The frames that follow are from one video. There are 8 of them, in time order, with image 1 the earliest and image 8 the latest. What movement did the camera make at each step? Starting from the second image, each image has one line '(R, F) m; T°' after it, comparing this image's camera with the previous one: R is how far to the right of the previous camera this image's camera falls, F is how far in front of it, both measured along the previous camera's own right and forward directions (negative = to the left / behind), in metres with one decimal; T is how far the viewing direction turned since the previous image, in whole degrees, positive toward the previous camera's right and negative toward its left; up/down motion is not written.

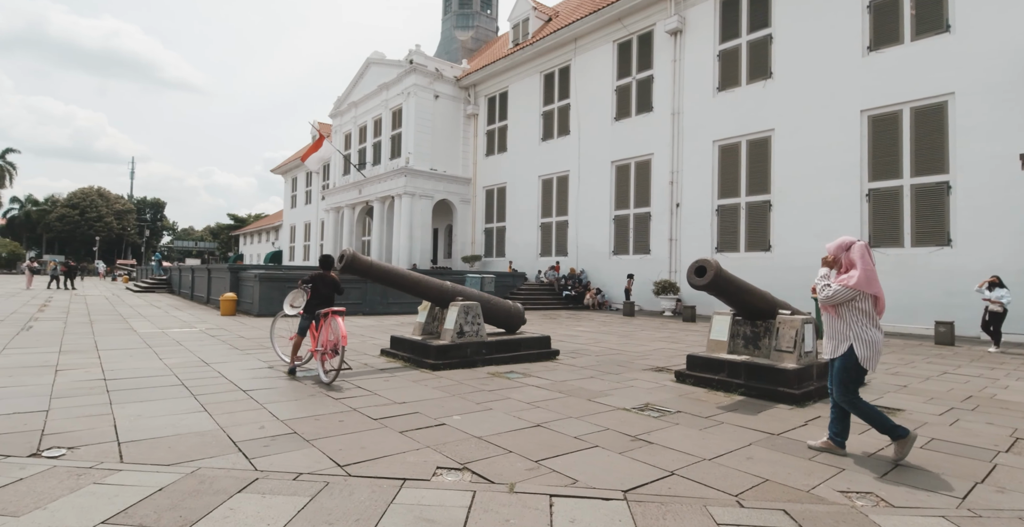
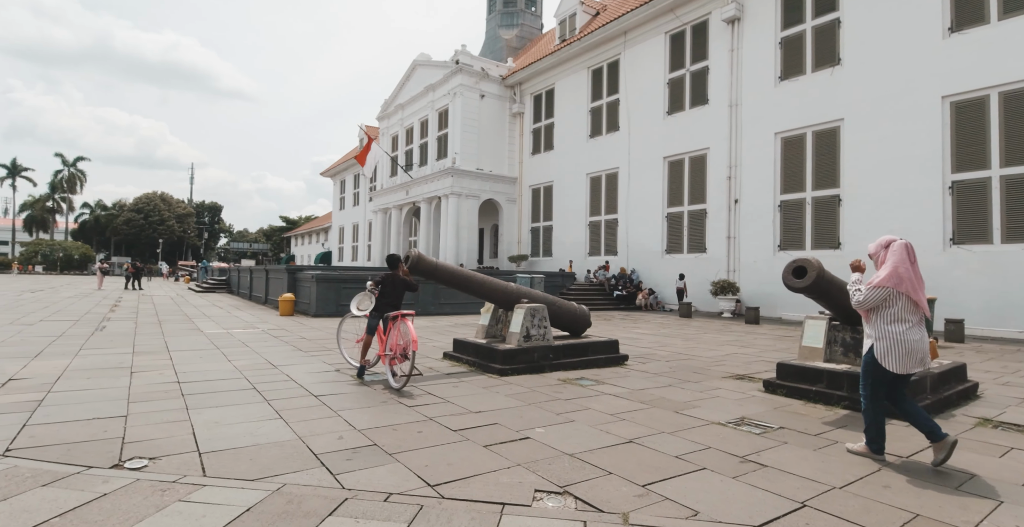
(-0.3, +0.3) m; -5°
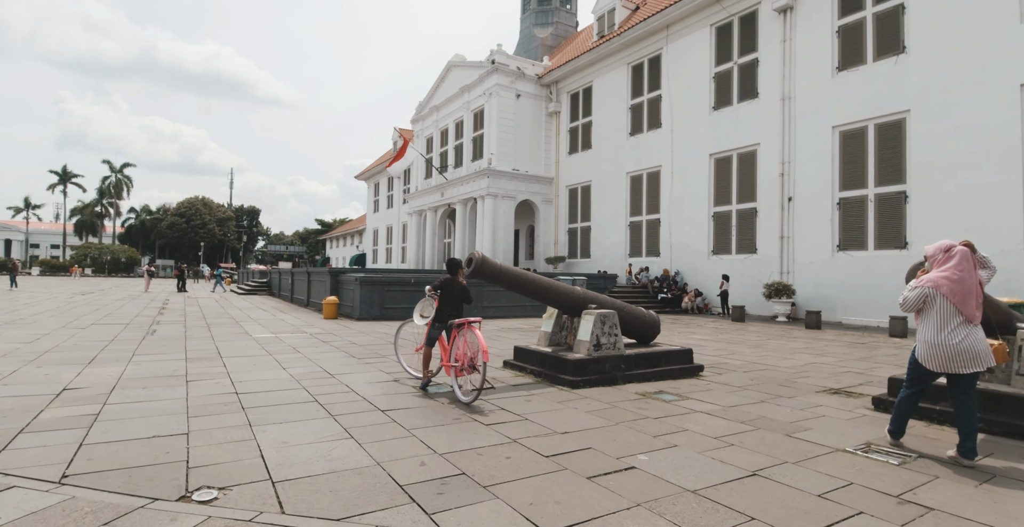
(-0.4, +0.4) m; -3°
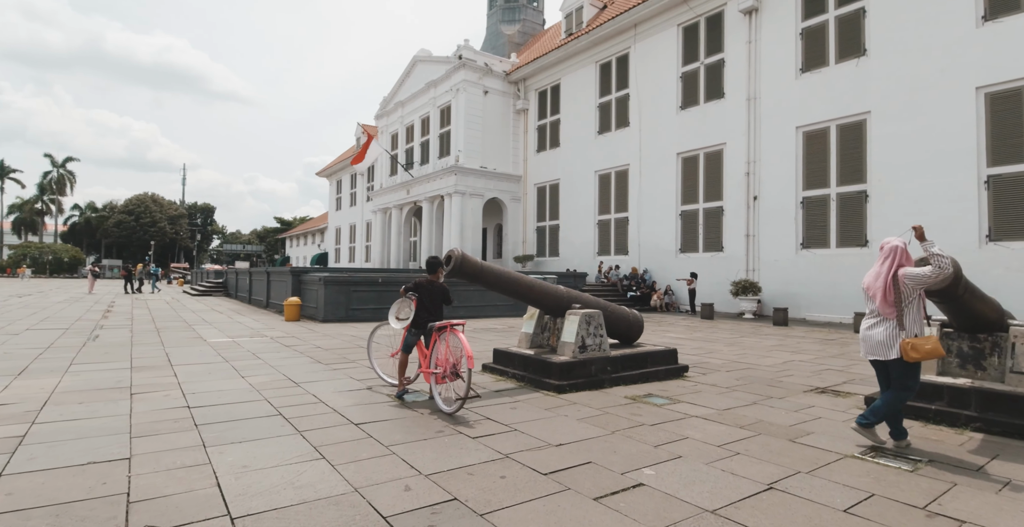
(-0.2, +0.3) m; +4°
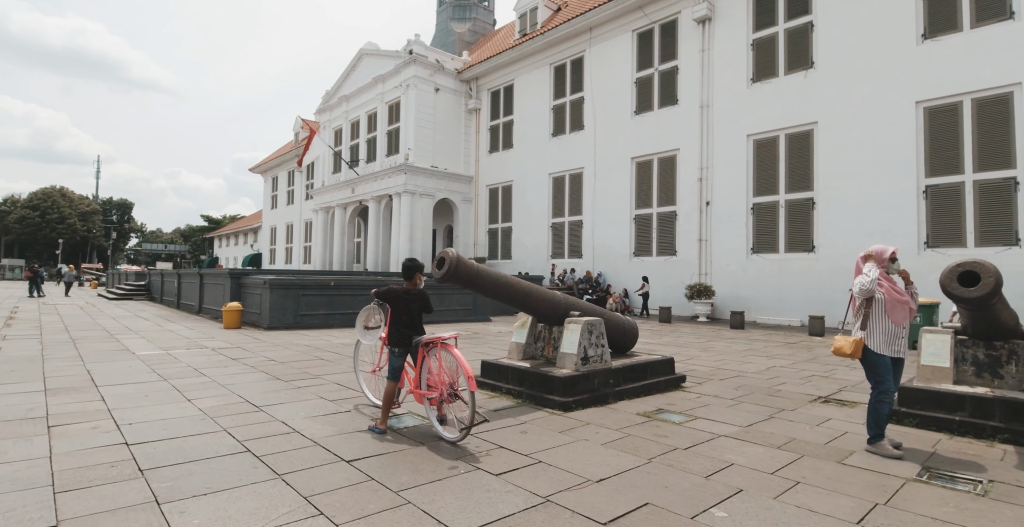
(-0.5, +0.5) m; +6°
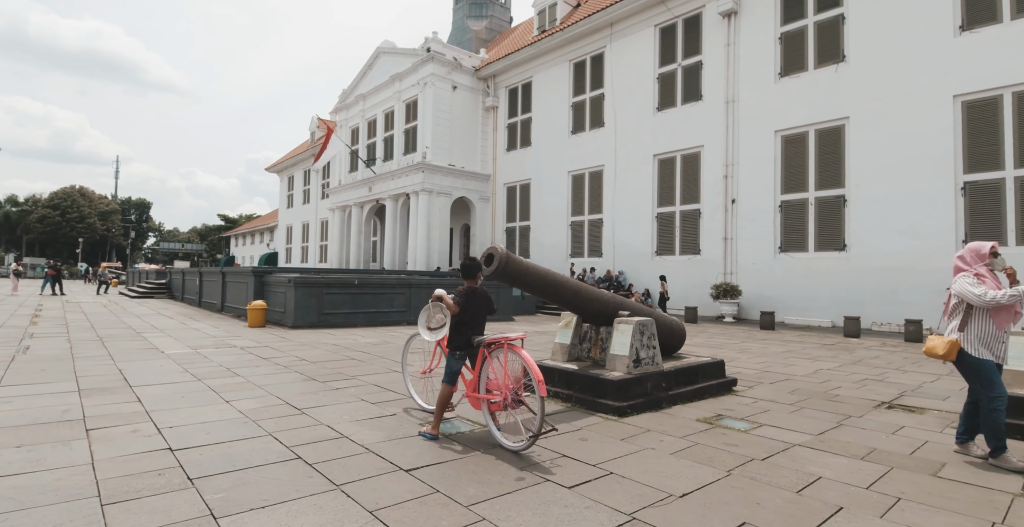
(-0.3, +0.2) m; -1°
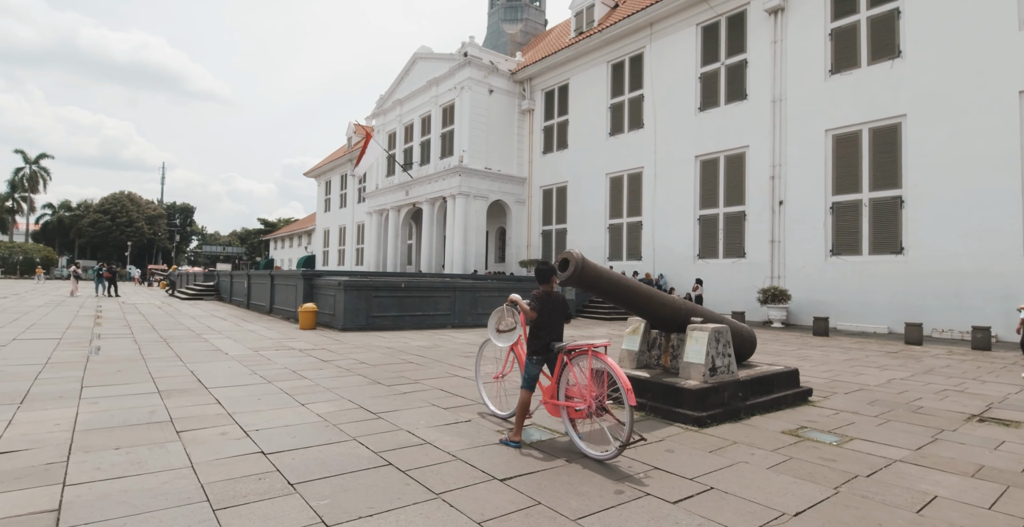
(-0.4, 0.0) m; -3°
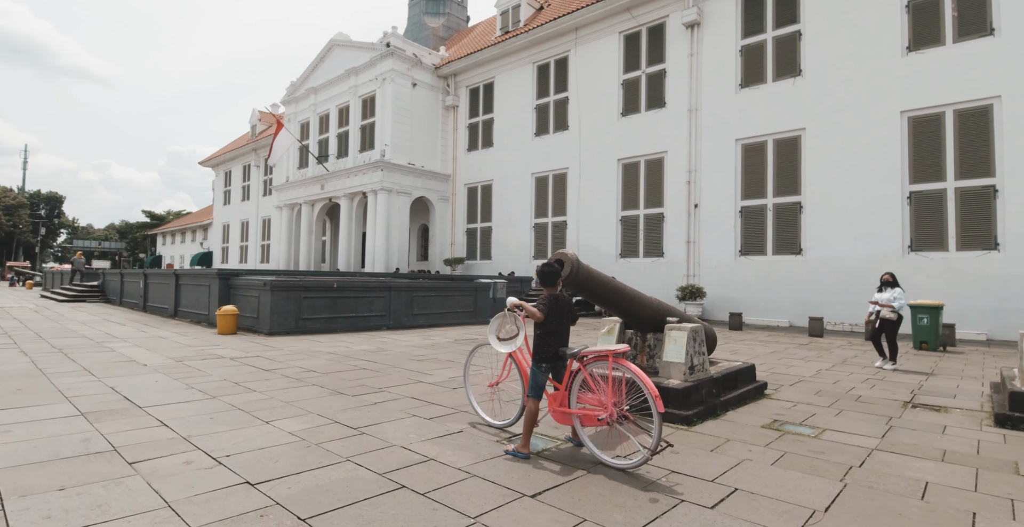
(-0.6, +0.2) m; +10°
